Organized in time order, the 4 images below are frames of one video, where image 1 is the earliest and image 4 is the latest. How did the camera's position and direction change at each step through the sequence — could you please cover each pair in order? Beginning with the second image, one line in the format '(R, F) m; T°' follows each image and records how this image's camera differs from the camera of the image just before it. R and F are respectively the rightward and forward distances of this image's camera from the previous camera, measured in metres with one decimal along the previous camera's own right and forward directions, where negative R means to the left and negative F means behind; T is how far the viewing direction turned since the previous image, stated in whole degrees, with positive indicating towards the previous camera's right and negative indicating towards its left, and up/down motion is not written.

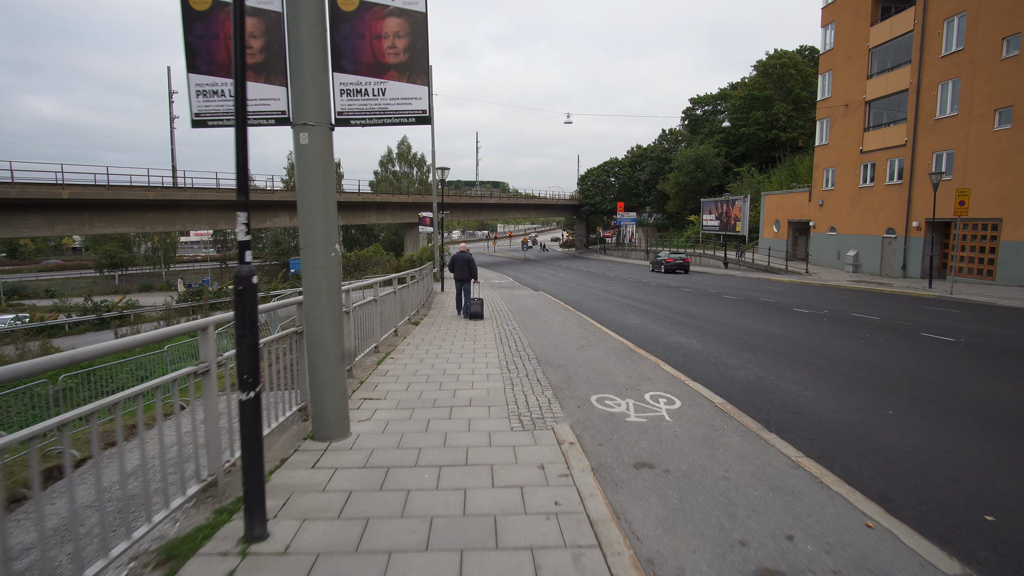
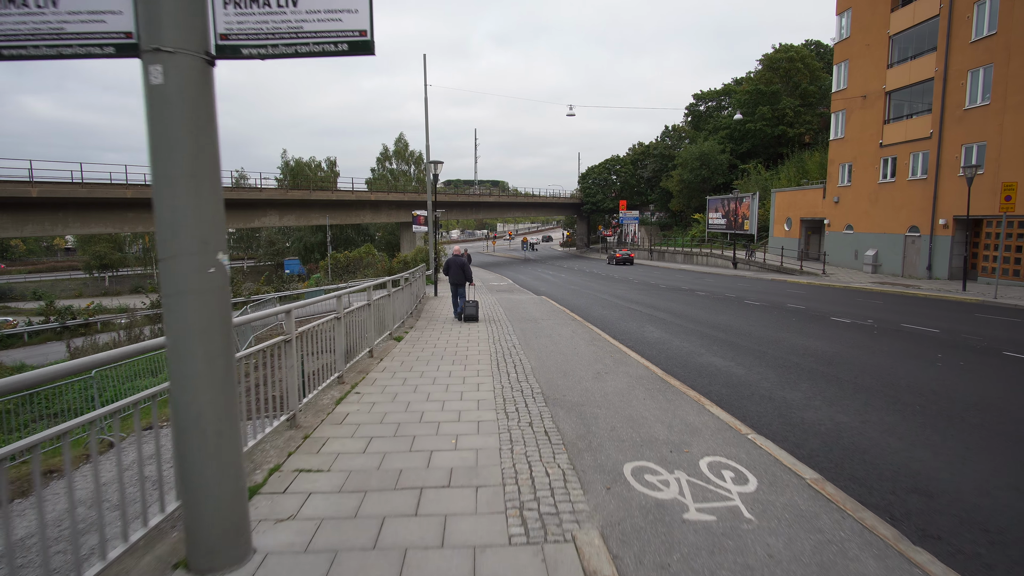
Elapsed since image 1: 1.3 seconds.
(0.0, +1.7) m; 0°
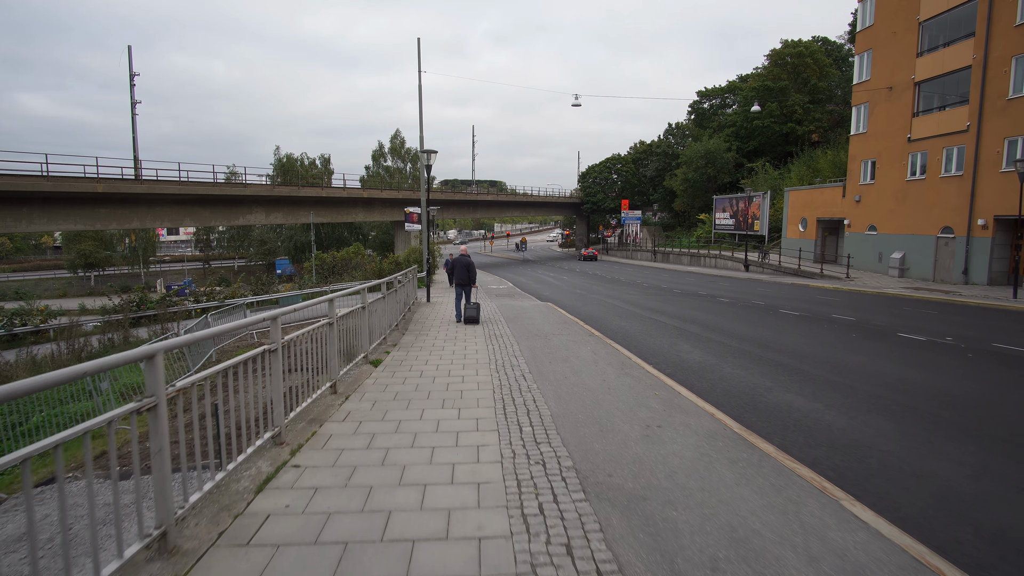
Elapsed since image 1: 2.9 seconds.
(-0.2, +2.1) m; 0°
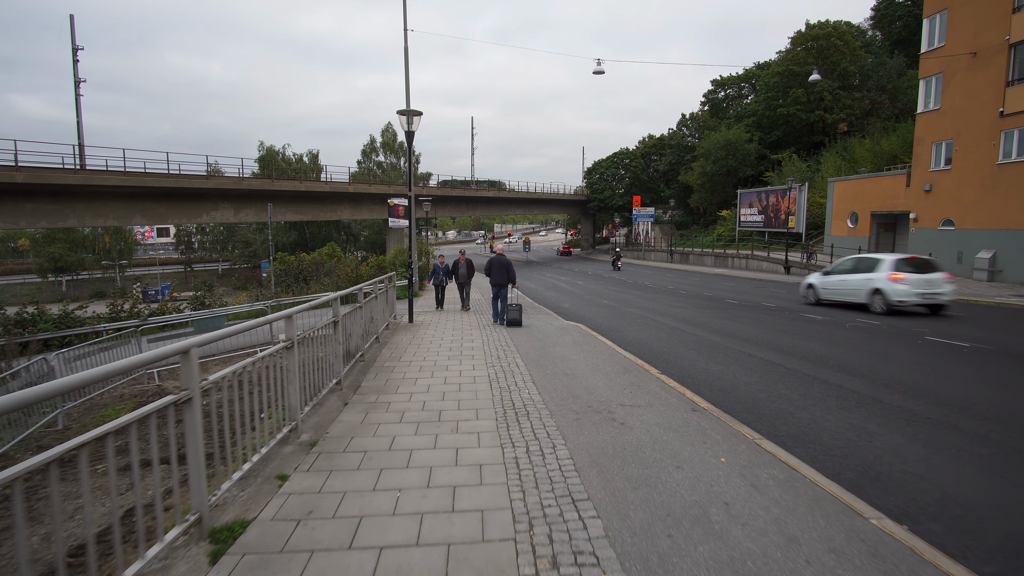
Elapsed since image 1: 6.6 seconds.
(-0.3, +4.8) m; 0°
